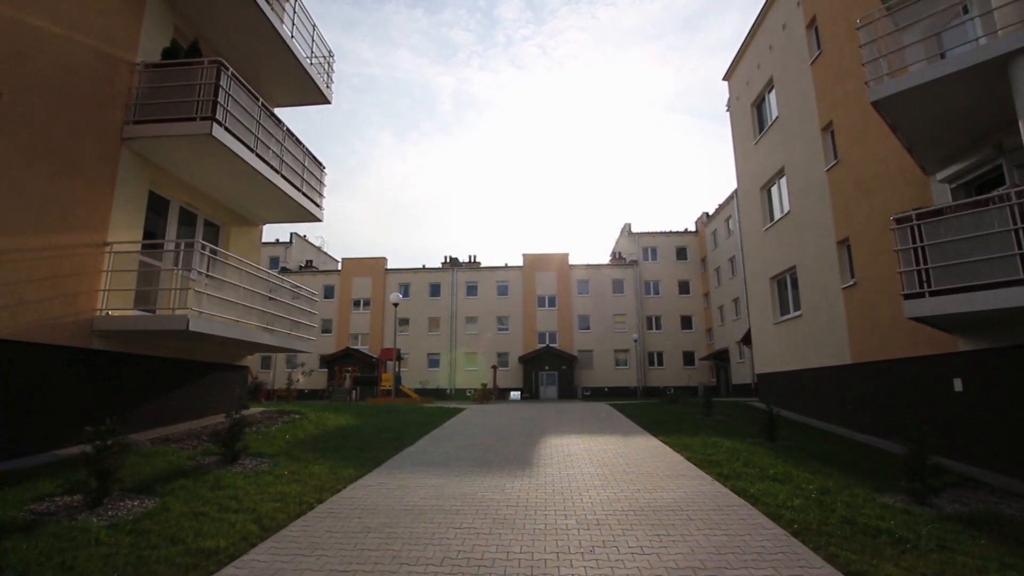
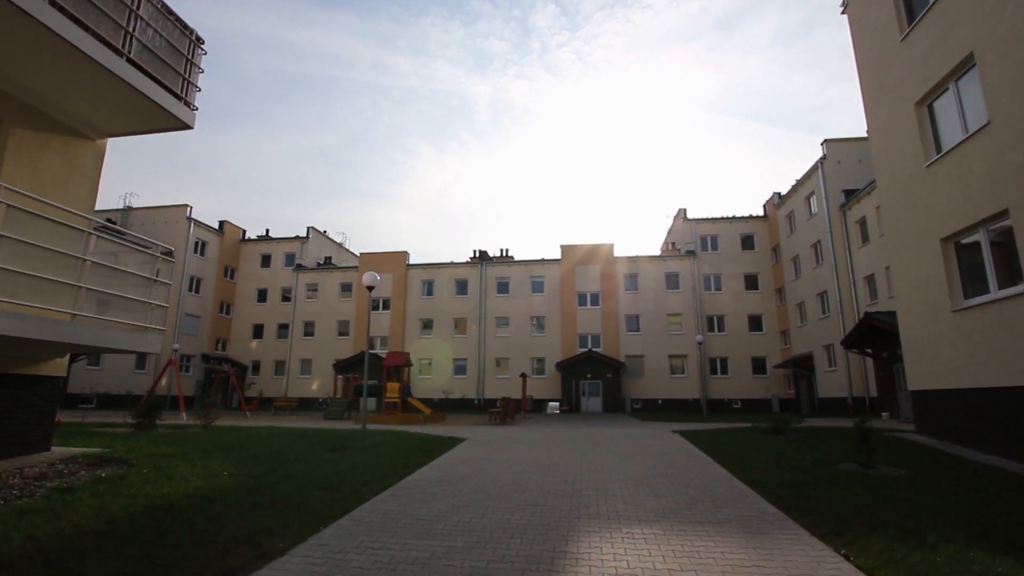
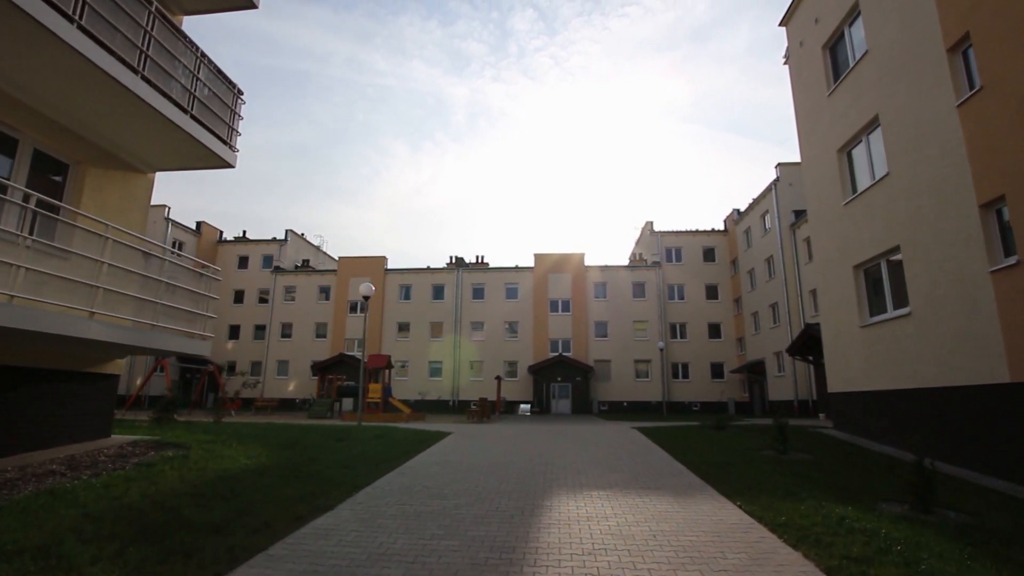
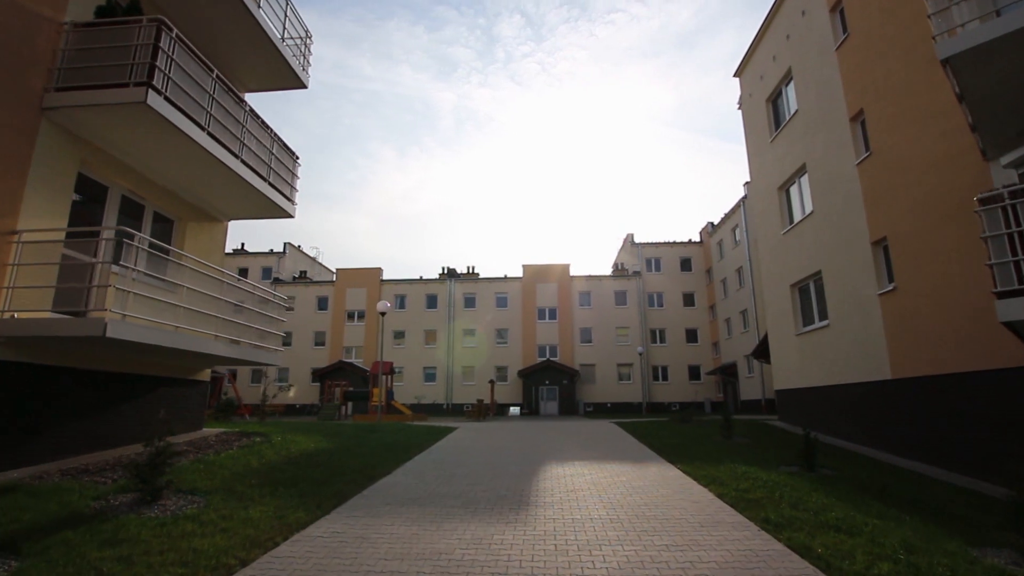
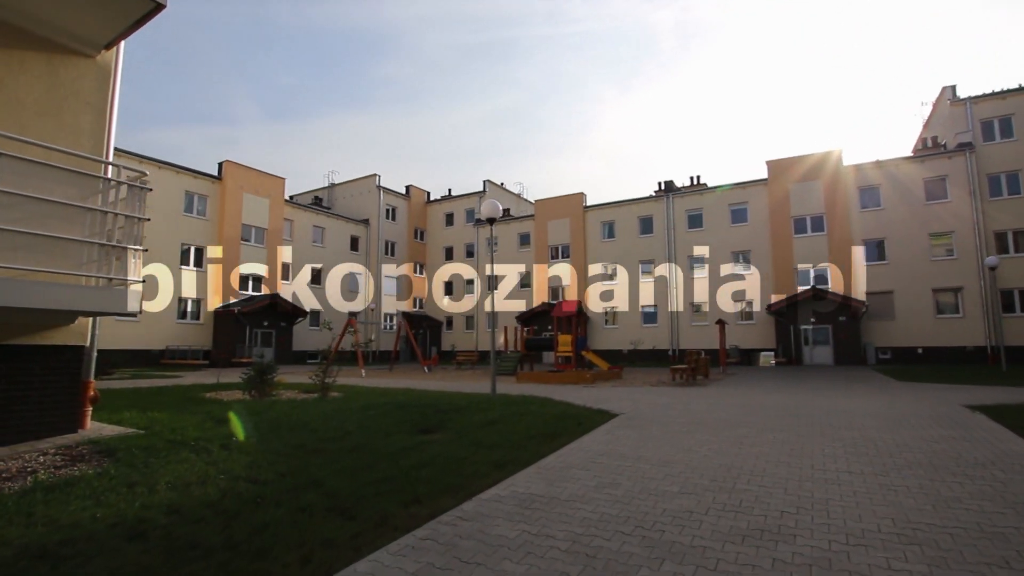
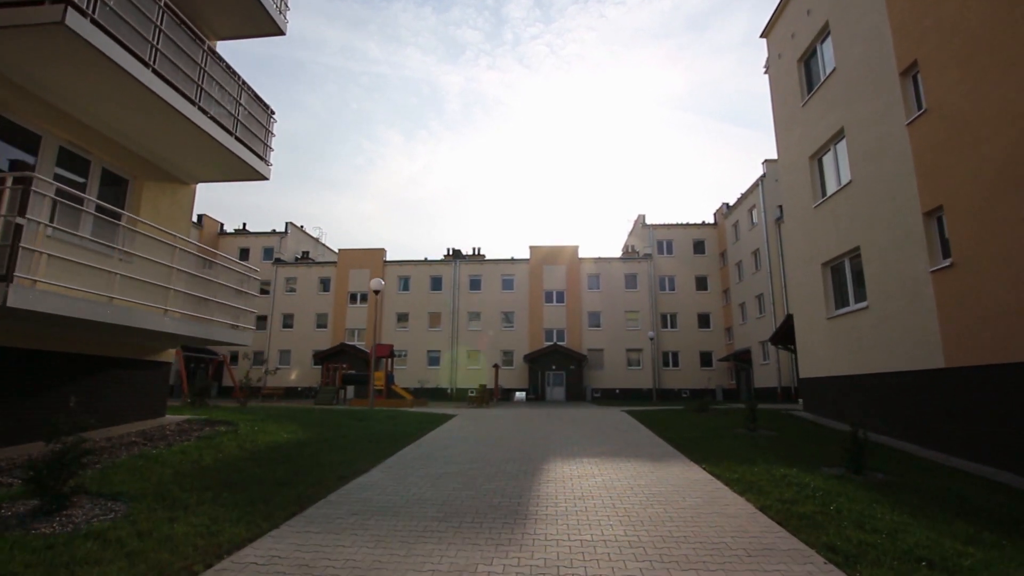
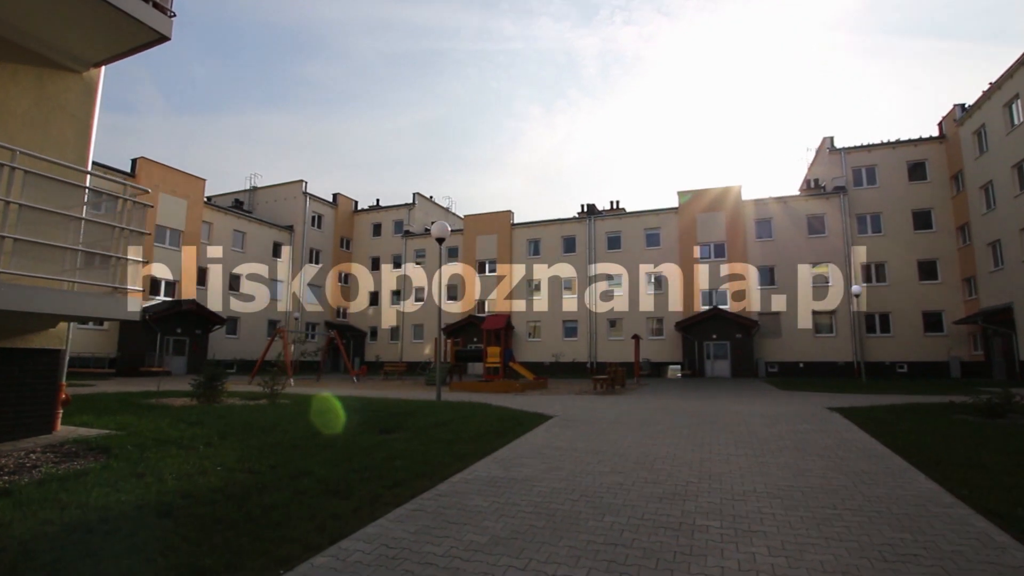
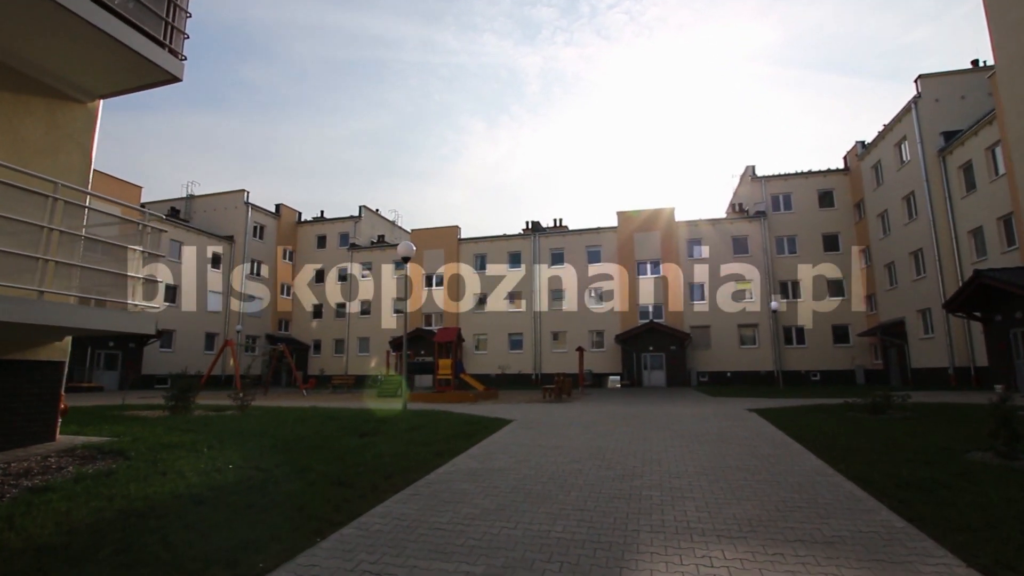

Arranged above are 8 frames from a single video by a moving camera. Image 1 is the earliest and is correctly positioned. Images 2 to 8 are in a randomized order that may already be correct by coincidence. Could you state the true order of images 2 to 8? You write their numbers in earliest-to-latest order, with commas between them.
4, 6, 3, 2, 8, 7, 5
